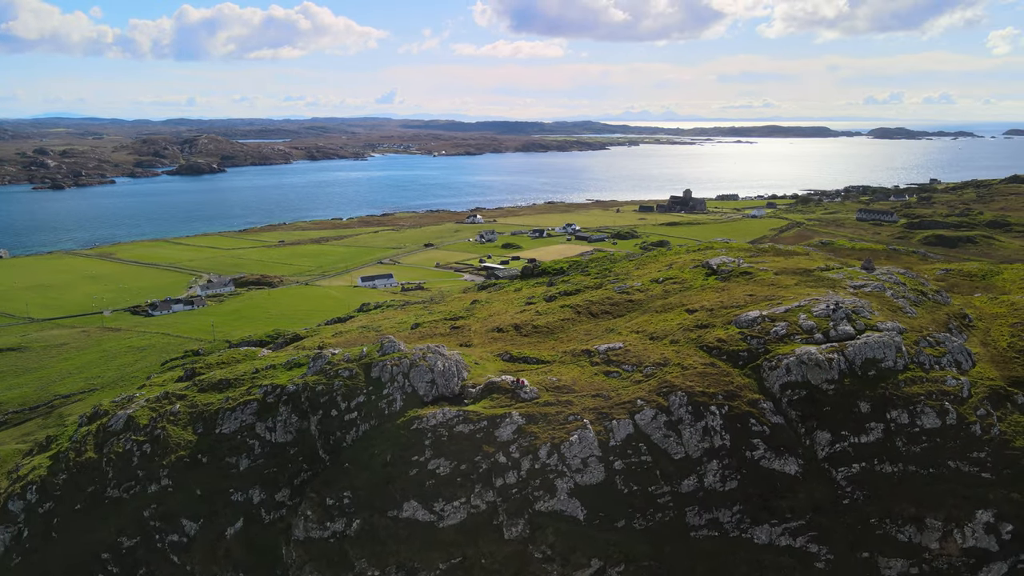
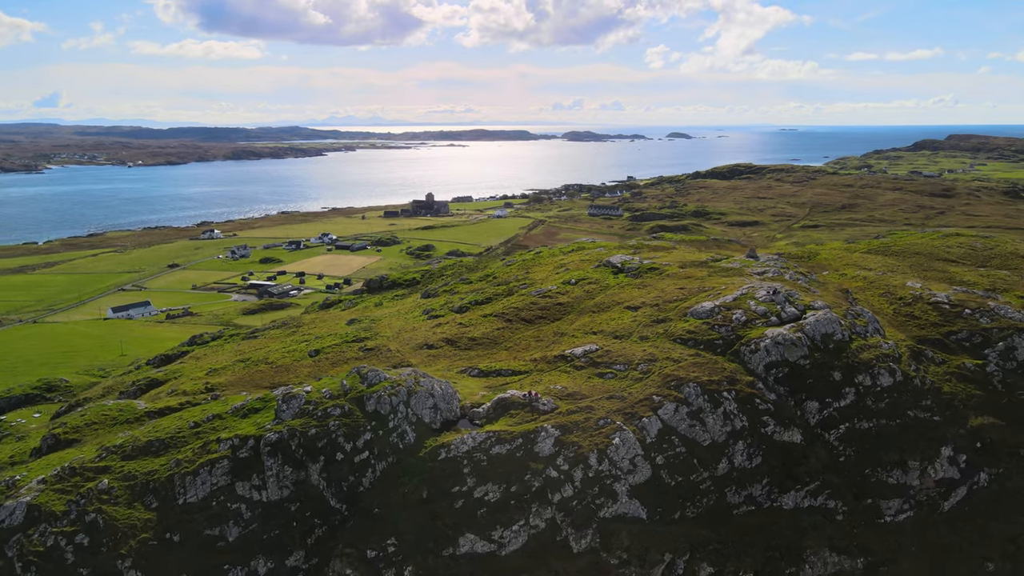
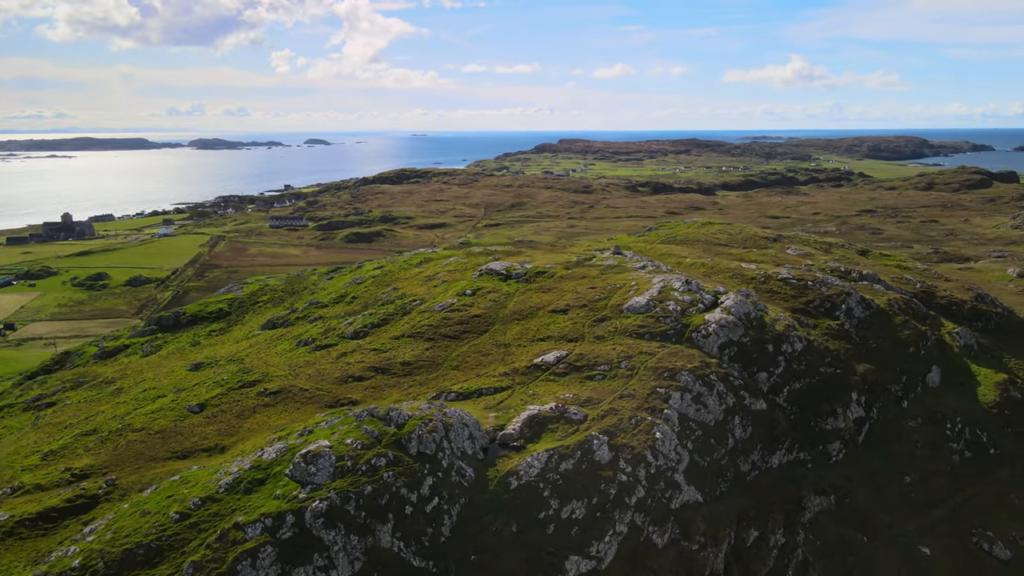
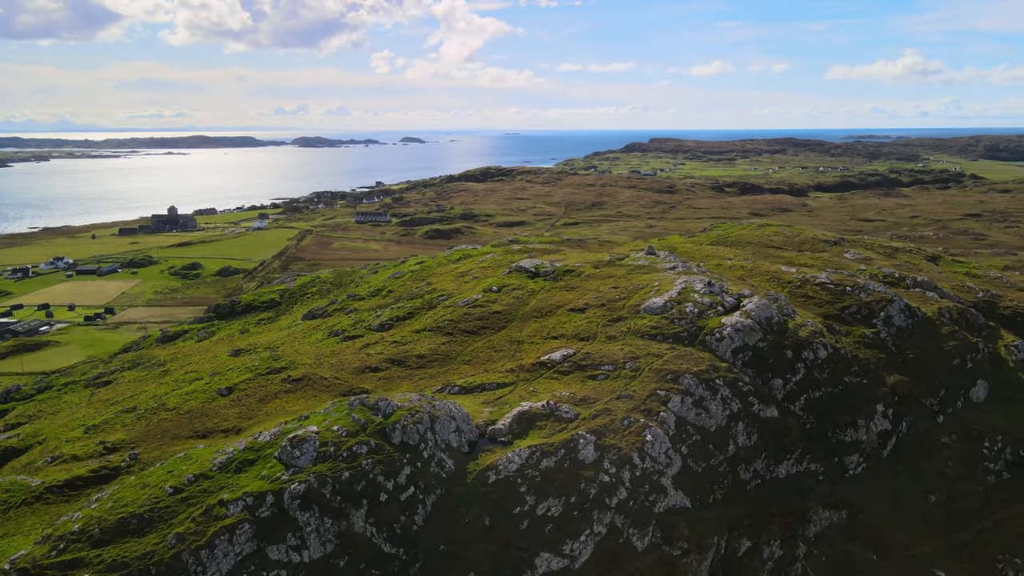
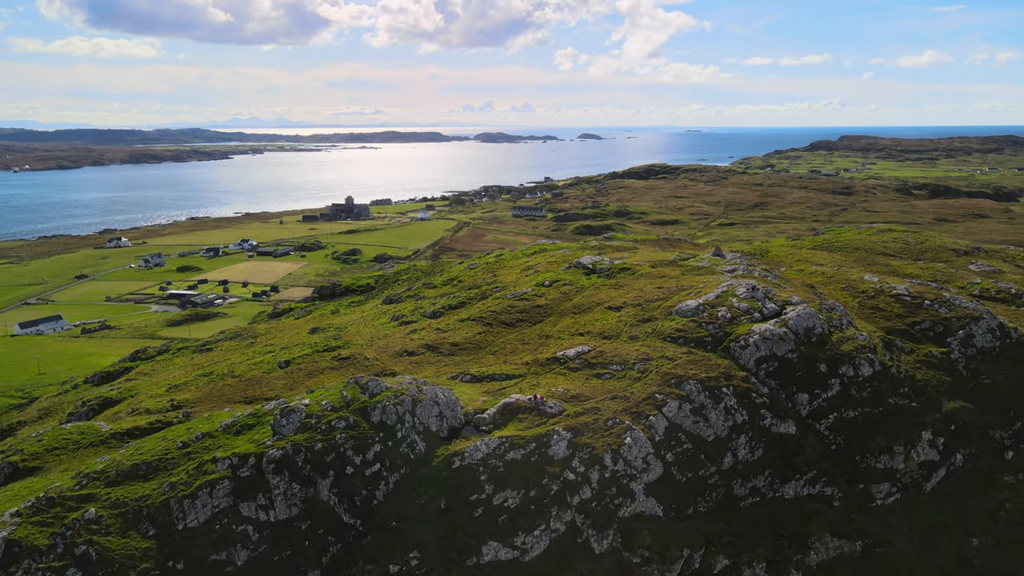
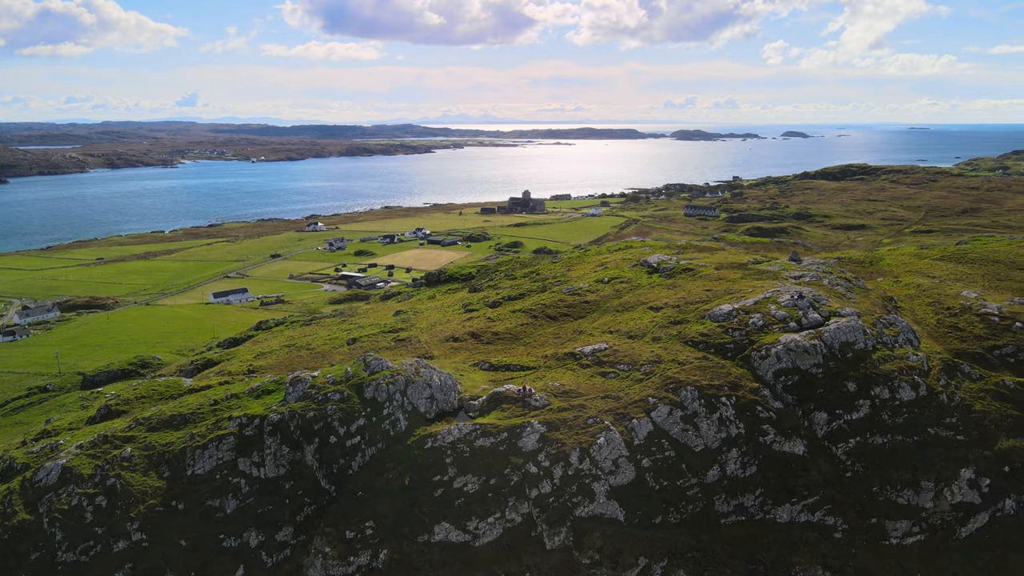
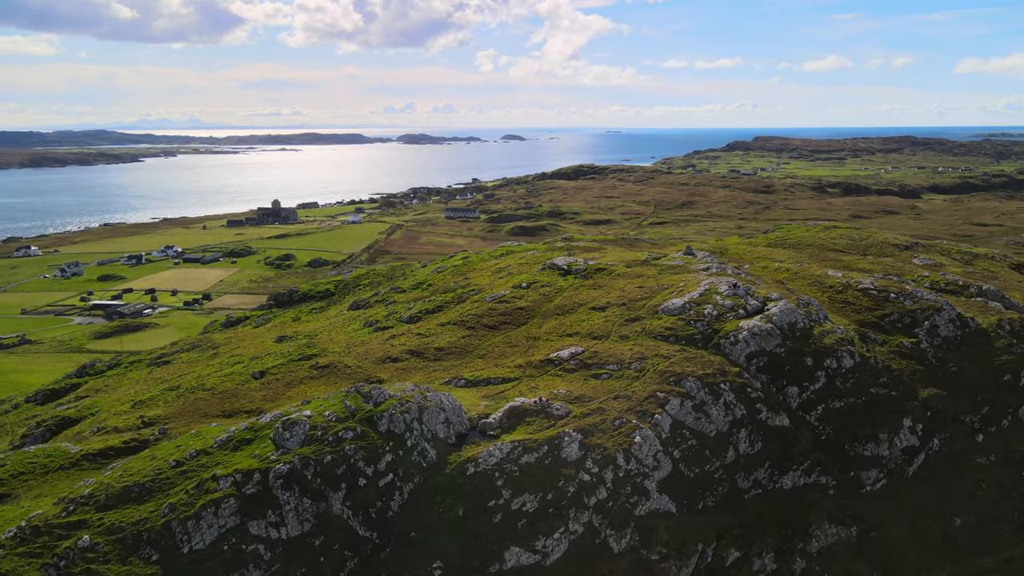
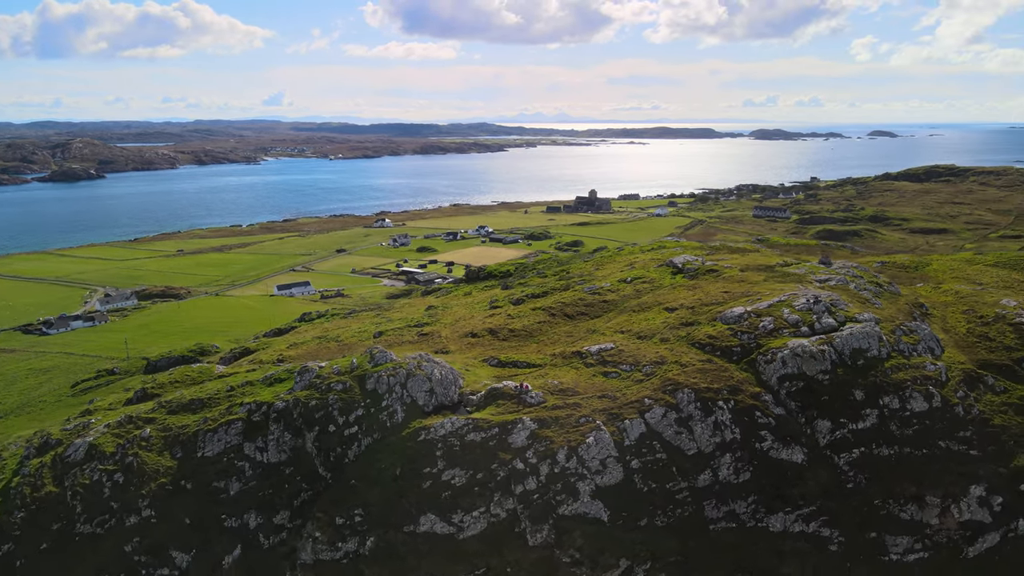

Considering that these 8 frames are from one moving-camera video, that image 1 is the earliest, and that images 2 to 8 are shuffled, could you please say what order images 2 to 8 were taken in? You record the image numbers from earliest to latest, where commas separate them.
8, 6, 2, 5, 7, 4, 3
